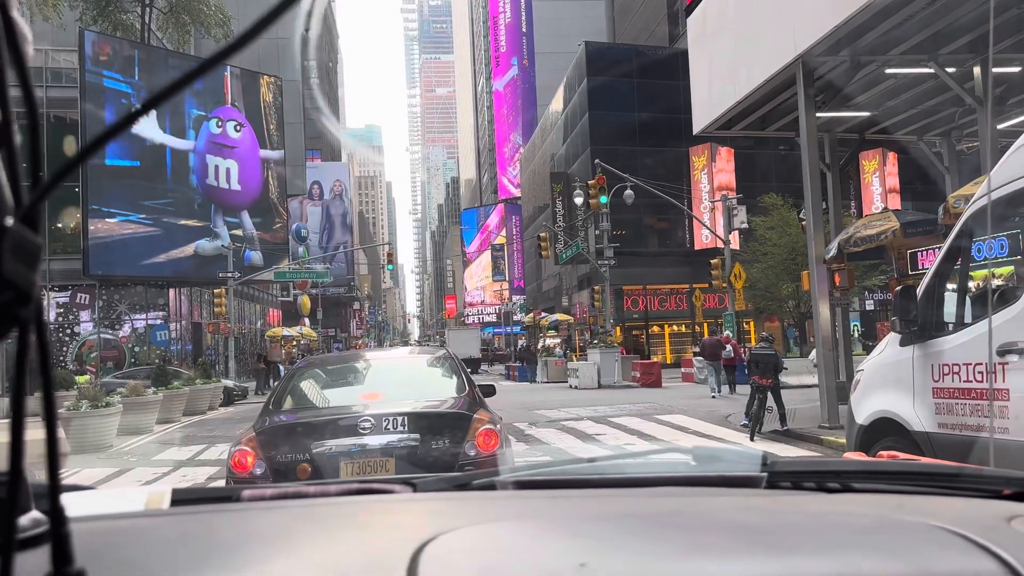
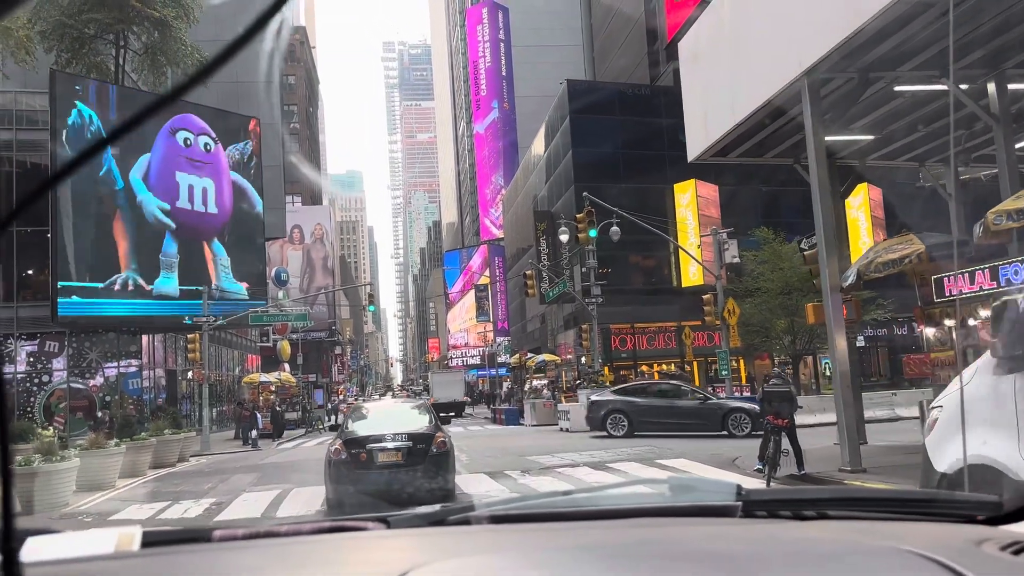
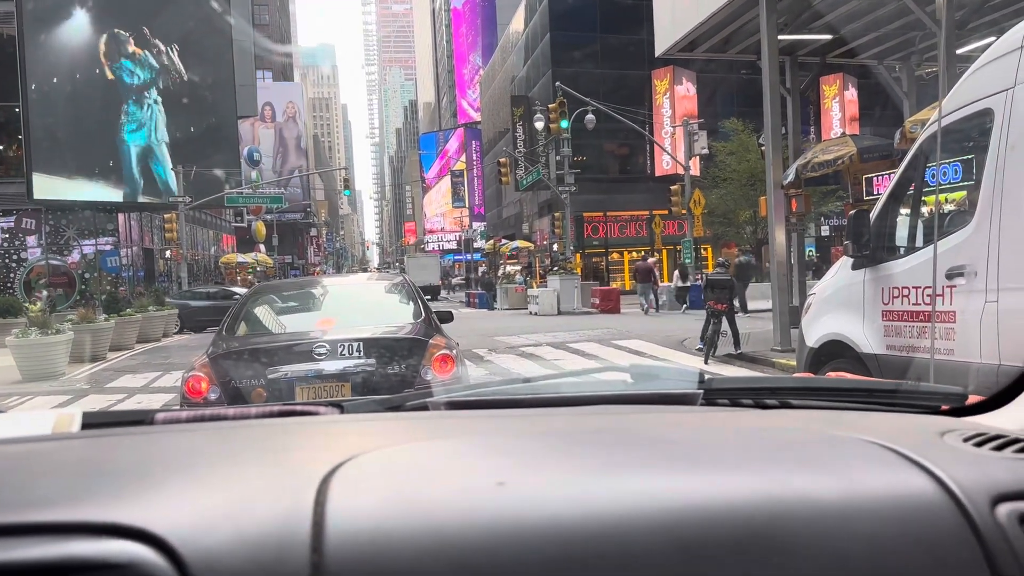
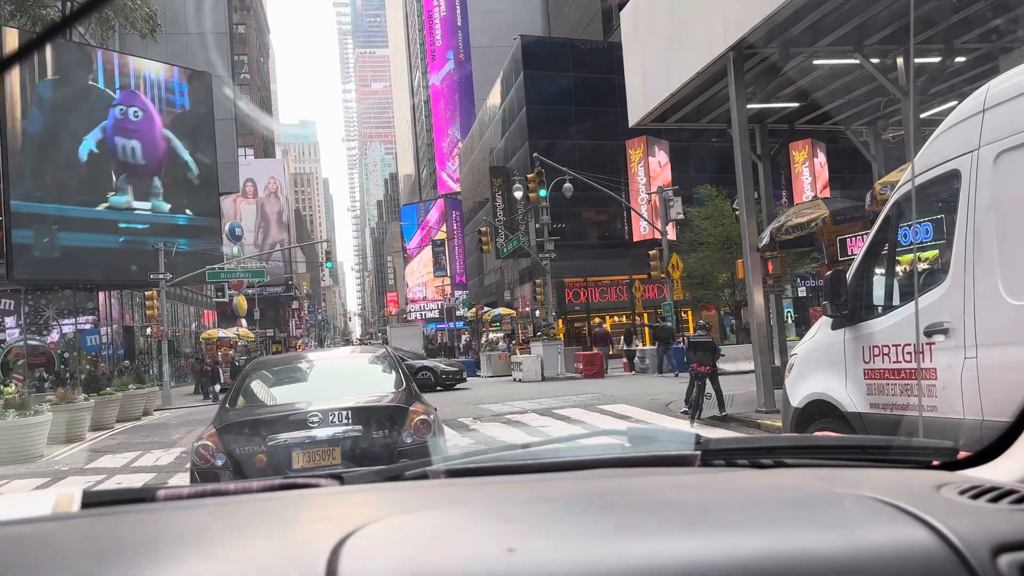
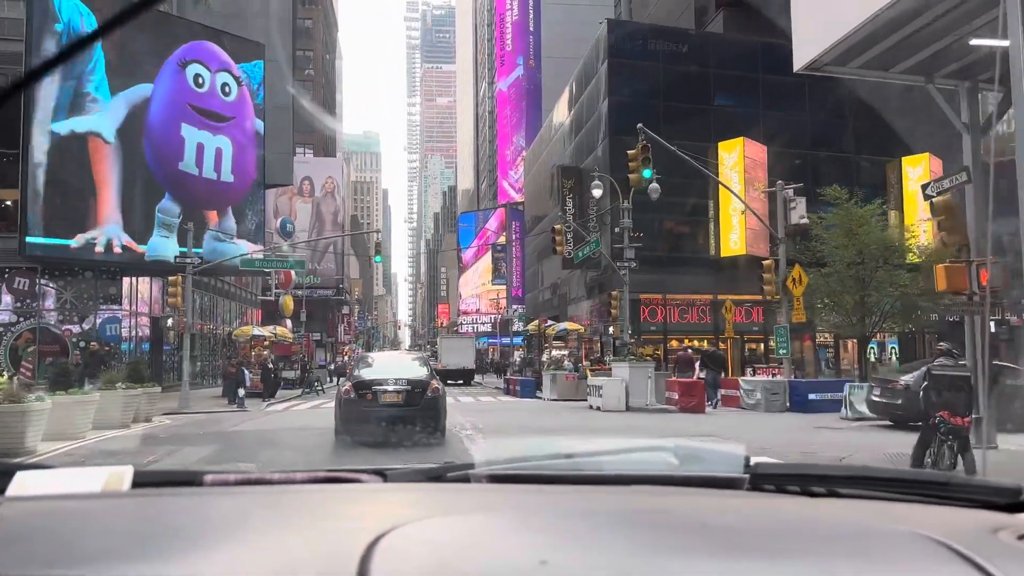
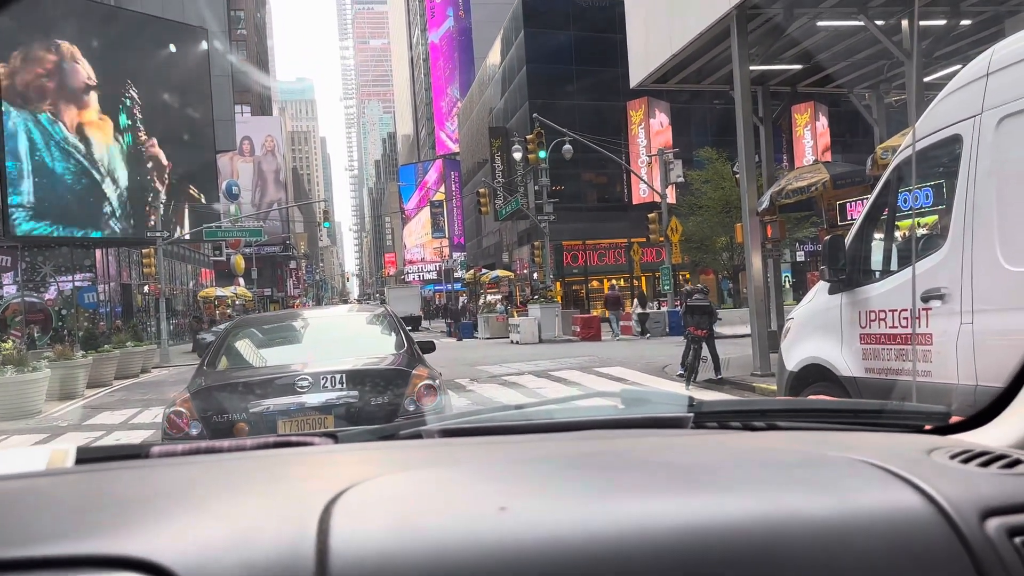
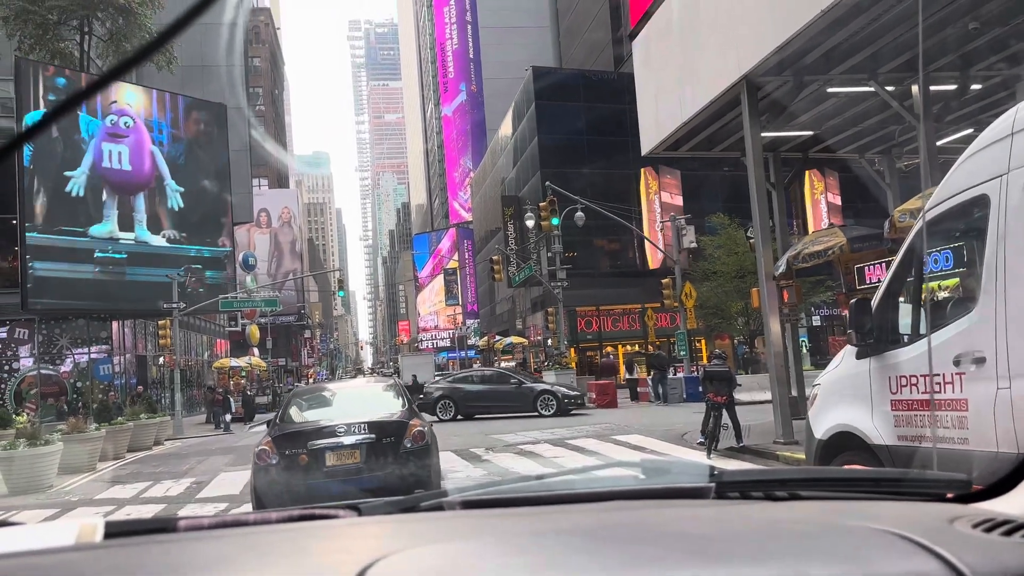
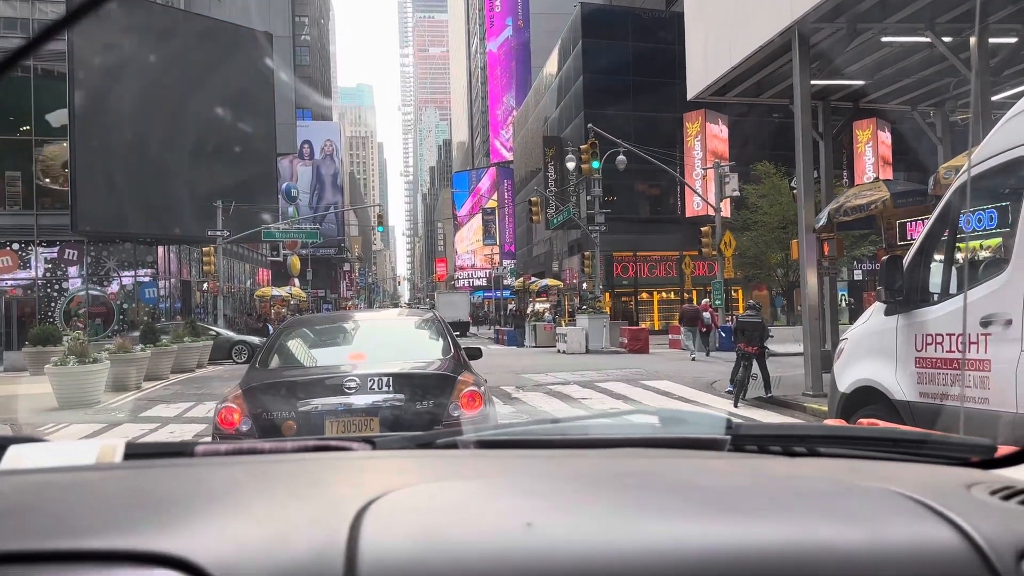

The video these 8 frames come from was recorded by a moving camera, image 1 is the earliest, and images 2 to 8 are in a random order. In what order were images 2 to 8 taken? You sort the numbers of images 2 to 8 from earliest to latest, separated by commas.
8, 3, 6, 4, 7, 2, 5
